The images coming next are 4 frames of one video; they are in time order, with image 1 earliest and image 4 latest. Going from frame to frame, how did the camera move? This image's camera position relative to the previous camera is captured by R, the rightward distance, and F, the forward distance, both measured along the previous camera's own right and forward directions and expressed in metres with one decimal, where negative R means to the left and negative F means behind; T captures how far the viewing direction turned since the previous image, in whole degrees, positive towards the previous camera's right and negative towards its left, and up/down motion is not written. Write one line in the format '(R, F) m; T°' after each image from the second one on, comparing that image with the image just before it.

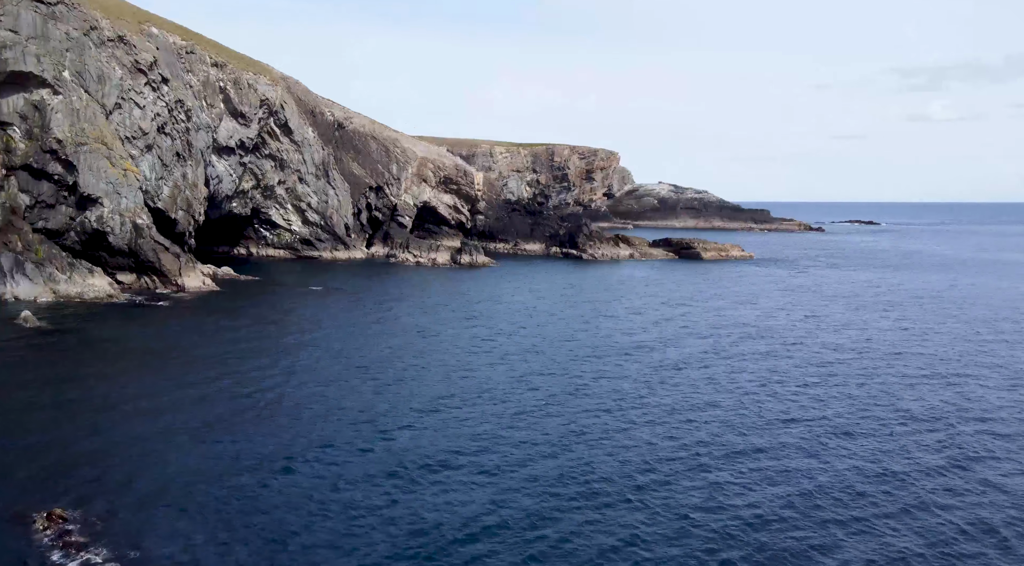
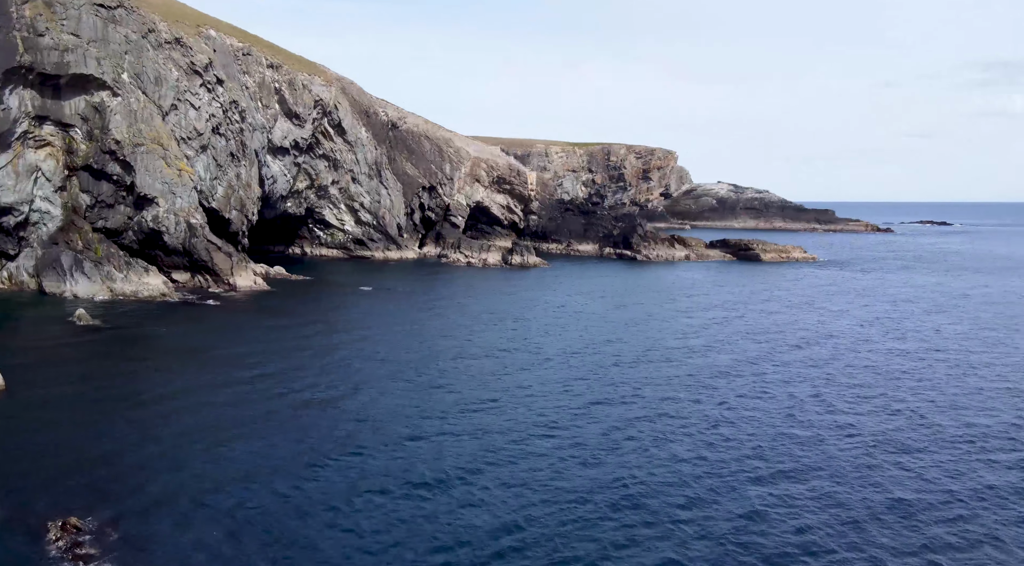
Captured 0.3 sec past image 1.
(+0.6, +1.0) m; -4°
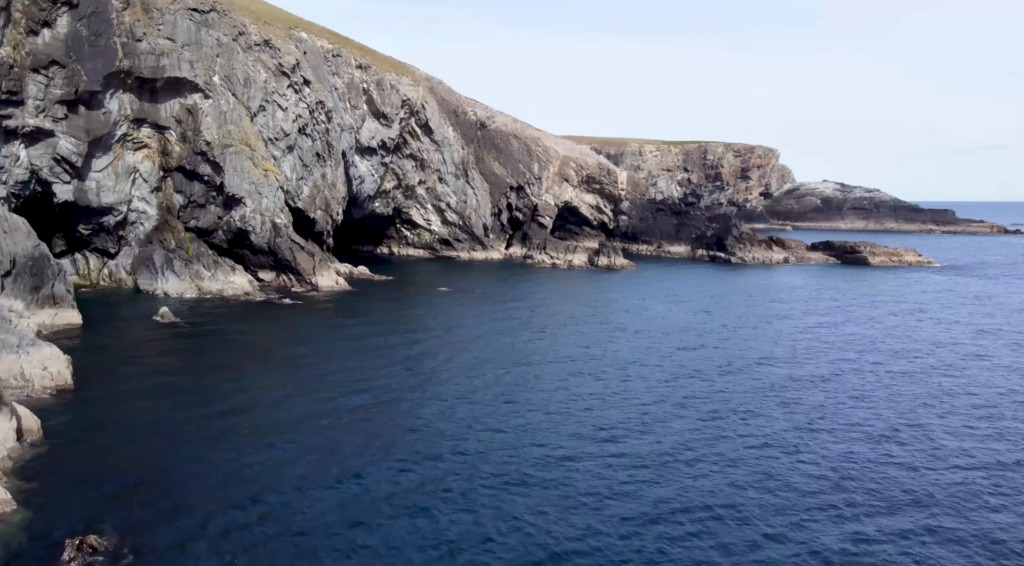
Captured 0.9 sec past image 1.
(+1.1, +1.9) m; -7°
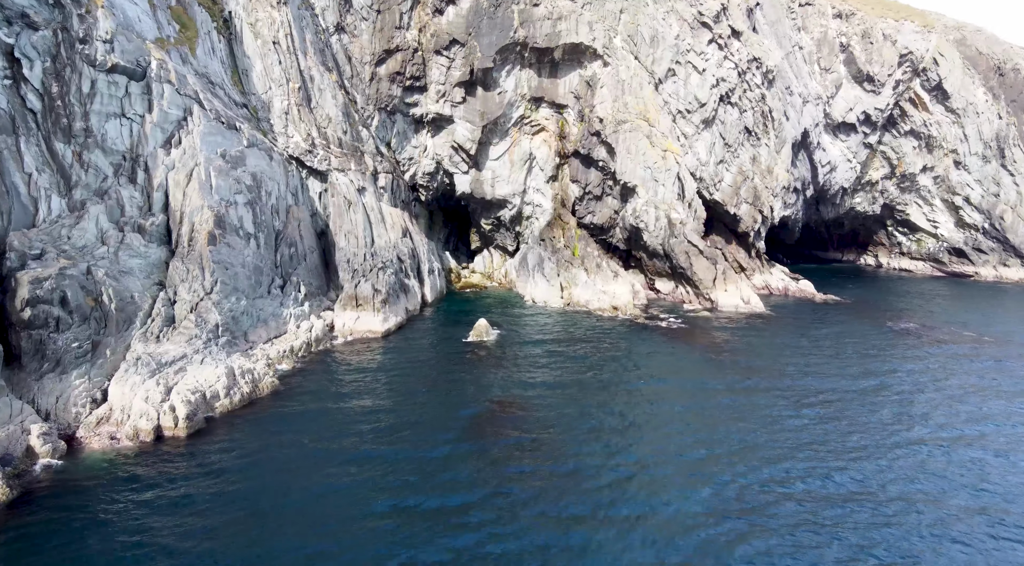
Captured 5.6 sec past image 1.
(+5.4, +20.9) m; -38°
